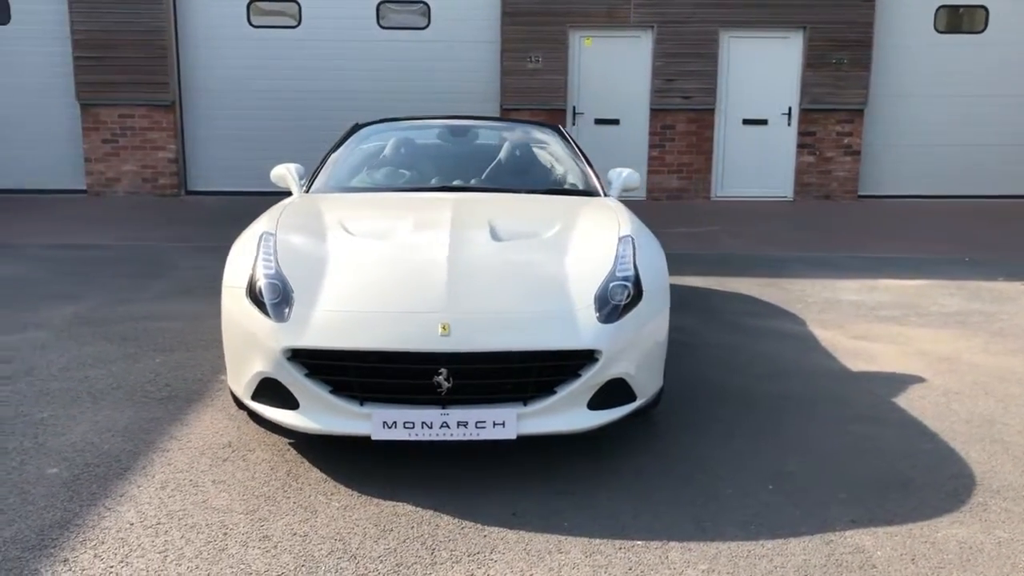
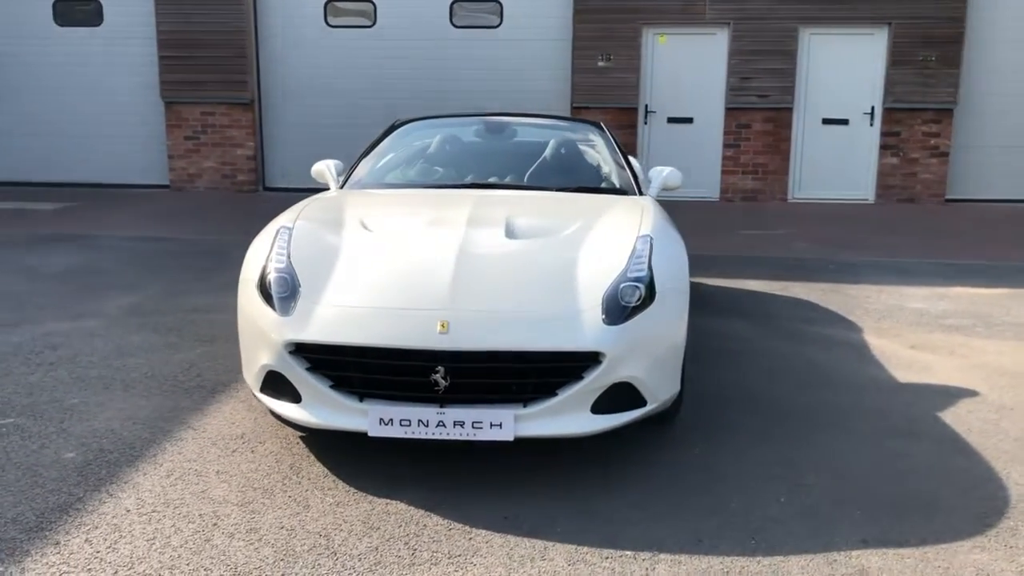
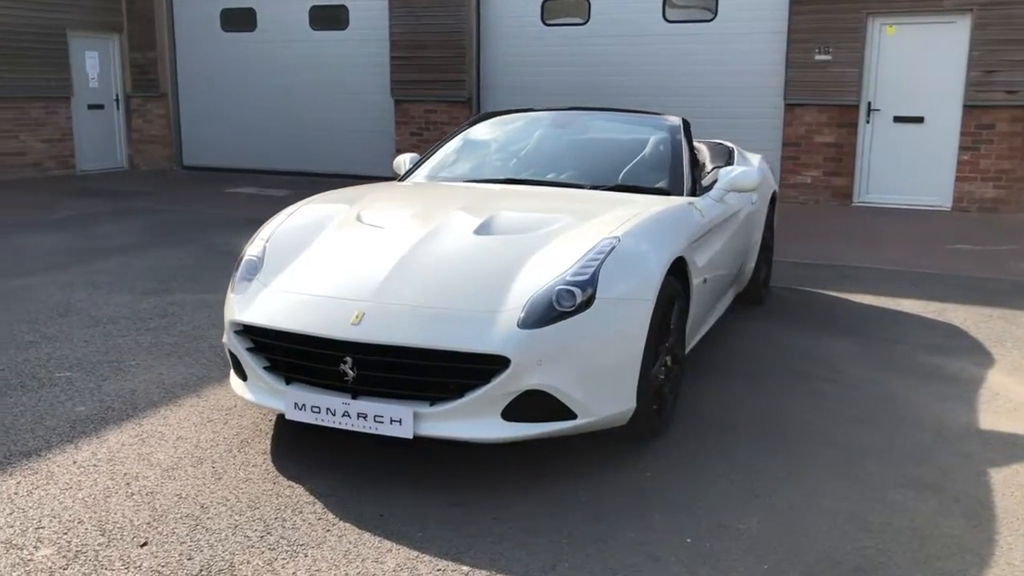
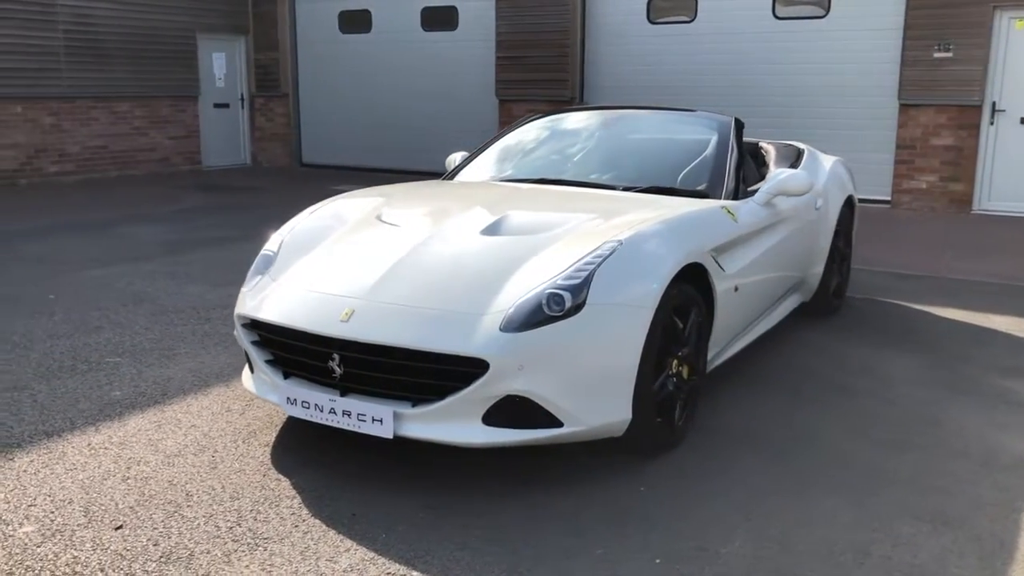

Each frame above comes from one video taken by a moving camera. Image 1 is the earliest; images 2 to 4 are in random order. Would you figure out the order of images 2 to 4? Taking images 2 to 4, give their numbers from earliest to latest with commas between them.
2, 3, 4
